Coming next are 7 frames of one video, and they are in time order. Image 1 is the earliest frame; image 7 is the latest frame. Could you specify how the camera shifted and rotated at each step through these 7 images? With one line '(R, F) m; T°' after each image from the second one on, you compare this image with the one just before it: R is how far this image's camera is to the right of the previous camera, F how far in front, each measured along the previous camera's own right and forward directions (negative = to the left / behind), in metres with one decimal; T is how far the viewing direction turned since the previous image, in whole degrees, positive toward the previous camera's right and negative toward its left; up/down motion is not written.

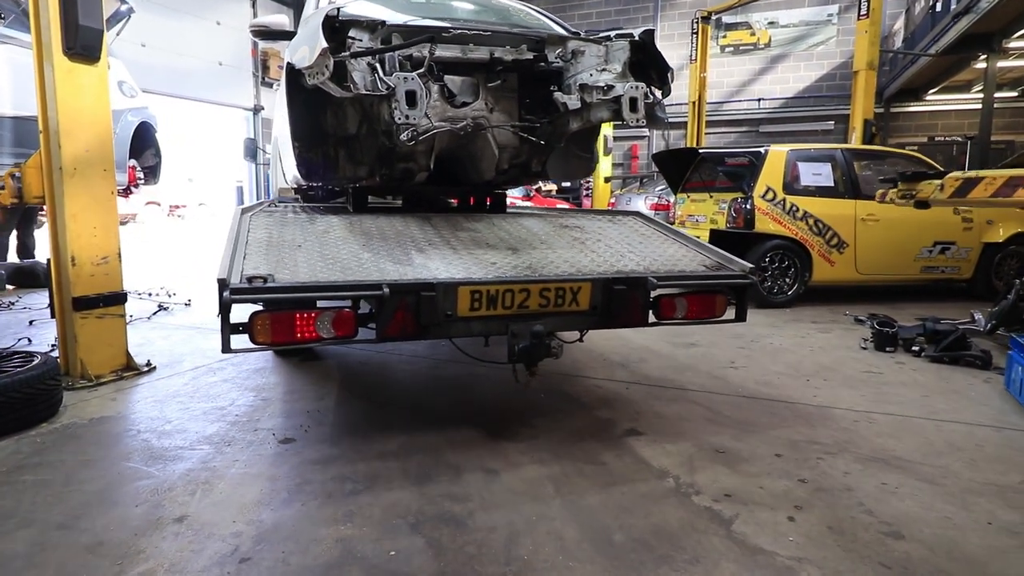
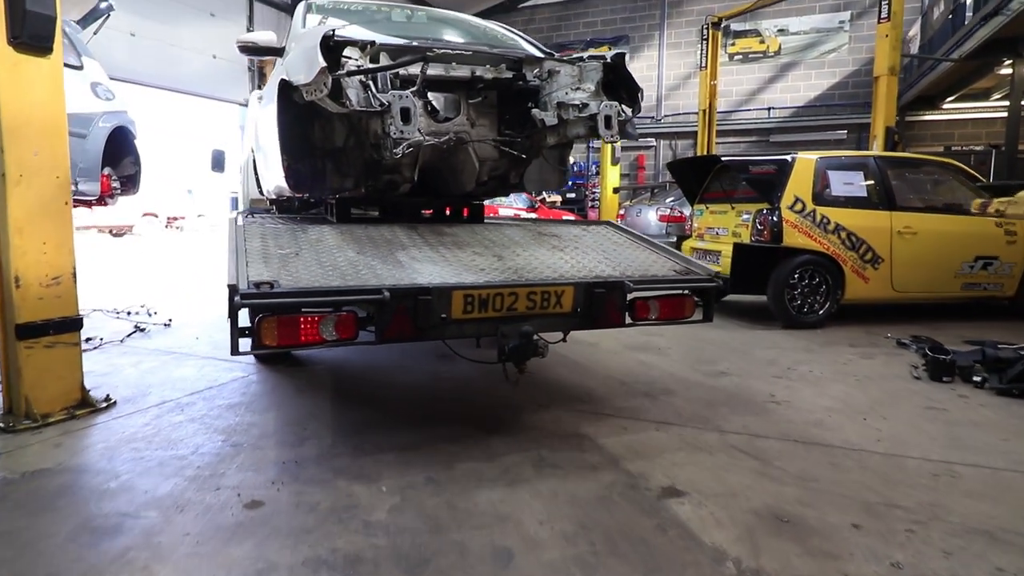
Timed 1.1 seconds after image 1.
(0.0, +0.5) m; 0°
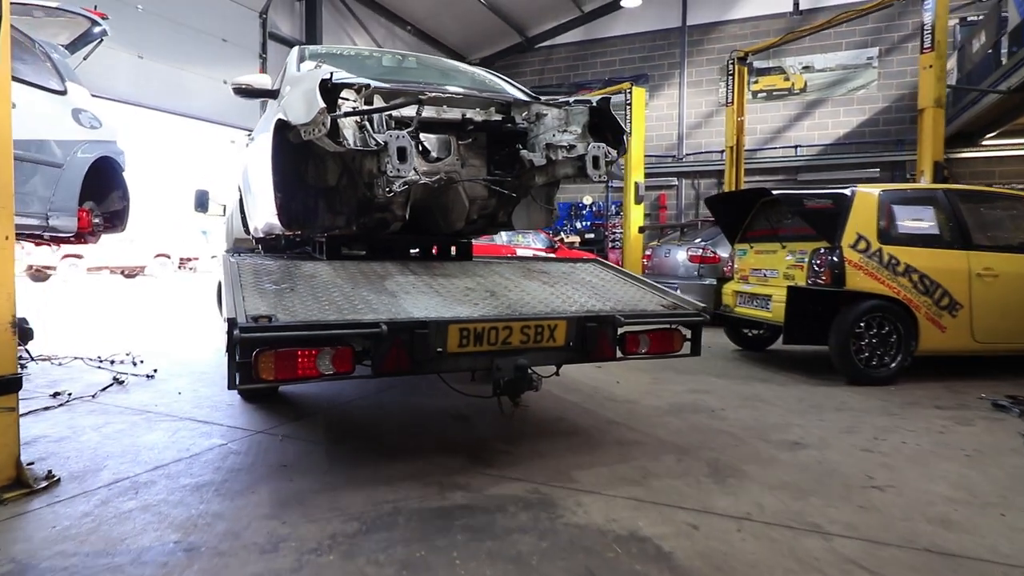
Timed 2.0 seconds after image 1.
(-0.1, +0.6) m; -1°
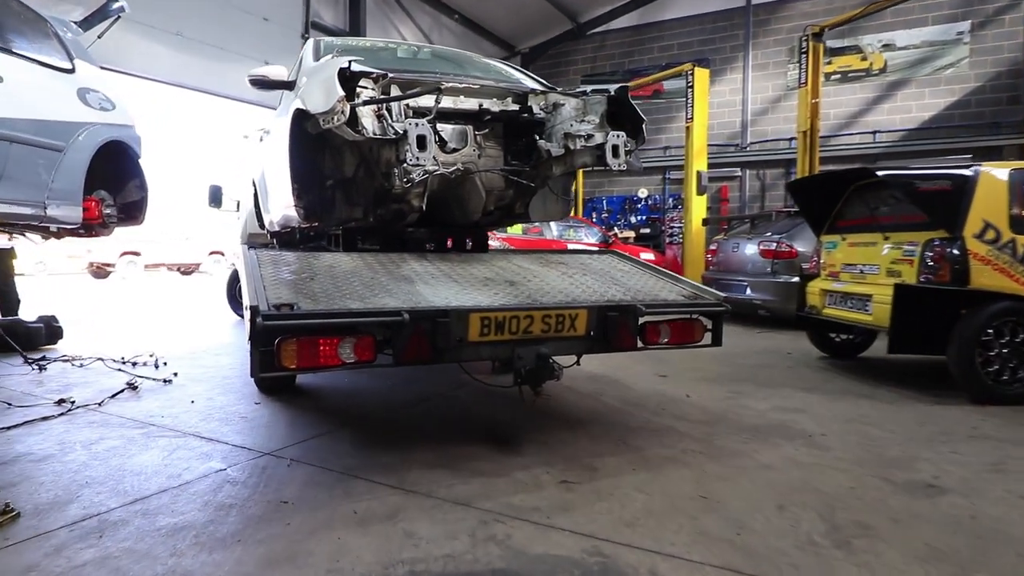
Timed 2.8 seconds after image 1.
(0.0, +0.6) m; -5°
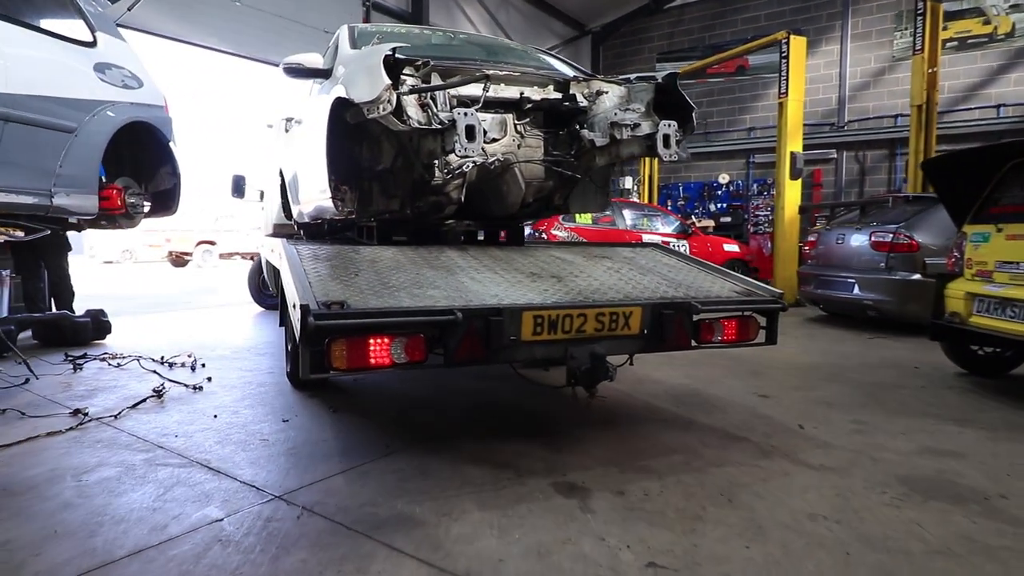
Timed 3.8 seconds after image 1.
(0.0, +0.7) m; -6°
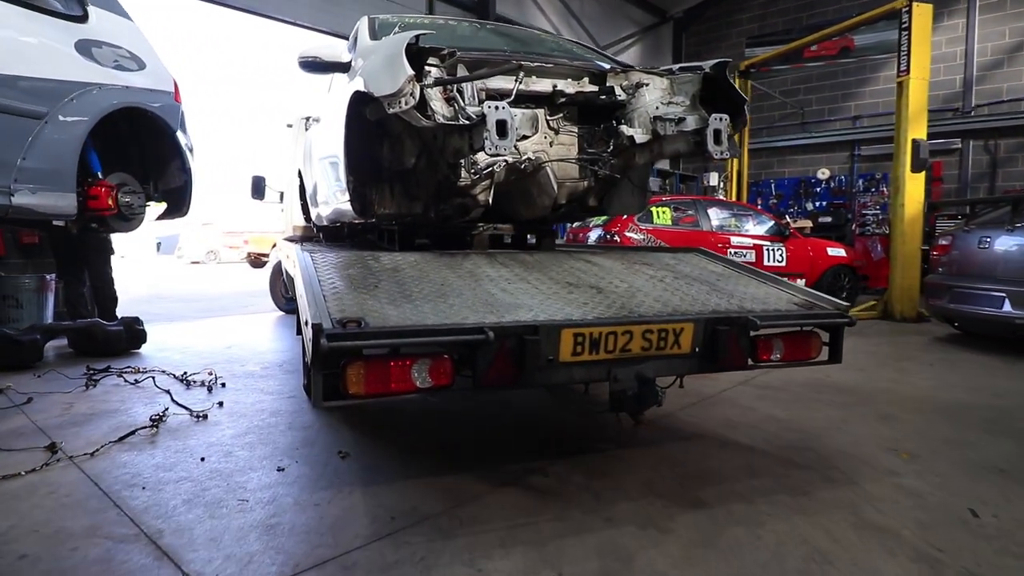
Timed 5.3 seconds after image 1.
(+0.1, +0.8) m; -7°
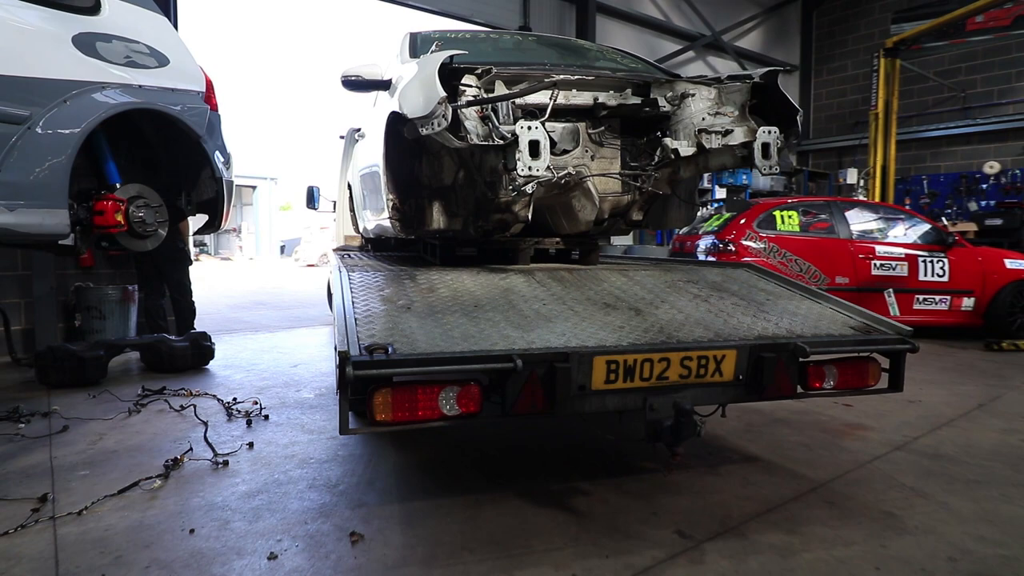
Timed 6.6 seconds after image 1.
(+0.2, +0.7) m; -10°
